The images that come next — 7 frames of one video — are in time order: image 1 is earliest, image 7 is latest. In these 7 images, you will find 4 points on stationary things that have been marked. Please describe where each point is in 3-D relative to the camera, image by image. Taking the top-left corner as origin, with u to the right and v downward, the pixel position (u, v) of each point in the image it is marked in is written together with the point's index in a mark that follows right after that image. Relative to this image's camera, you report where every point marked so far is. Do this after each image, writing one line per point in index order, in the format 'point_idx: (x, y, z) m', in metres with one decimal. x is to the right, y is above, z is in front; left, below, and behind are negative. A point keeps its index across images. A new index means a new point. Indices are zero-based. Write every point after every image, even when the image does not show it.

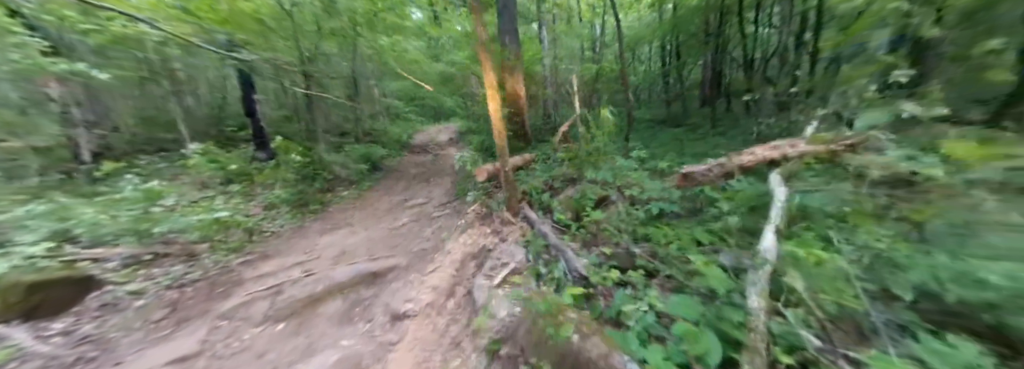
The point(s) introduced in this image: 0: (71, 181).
0: (-10.0, +0.1, +6.2) m
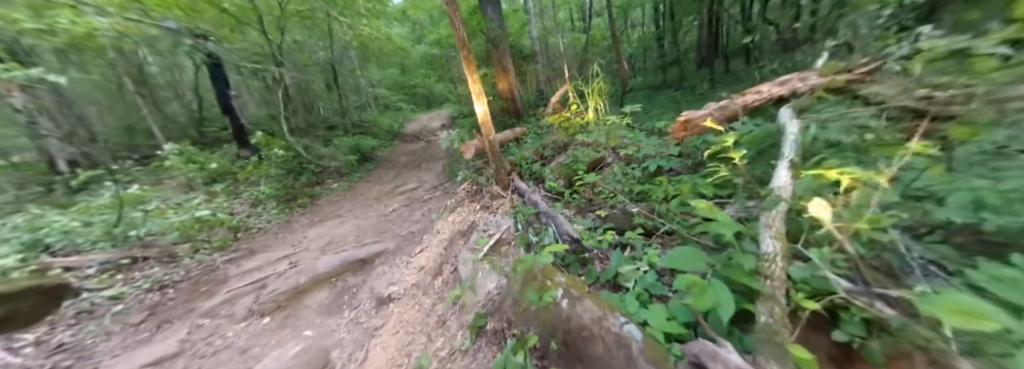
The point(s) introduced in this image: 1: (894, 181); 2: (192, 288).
0: (-10.2, -0.2, +5.9) m
1: (+2.2, 0.0, +1.6) m
2: (-4.3, -1.4, +3.6) m
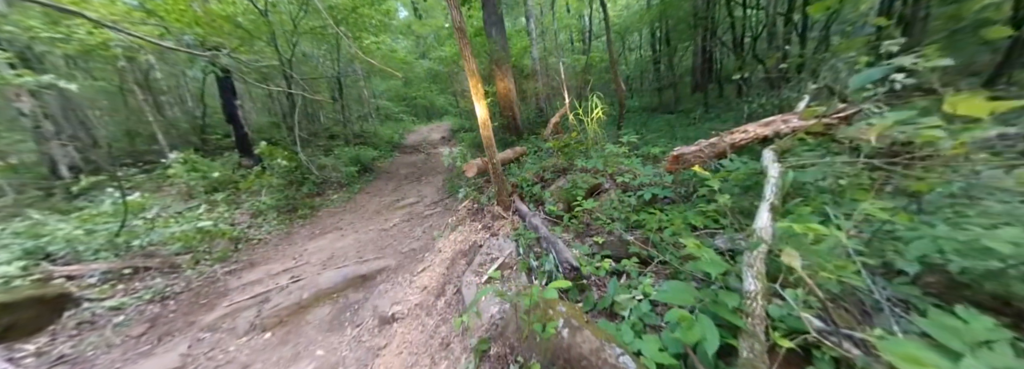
0: (-10.2, -0.3, +5.9) m
1: (+2.2, -0.3, +1.7) m
2: (-4.3, -1.5, +3.6) m
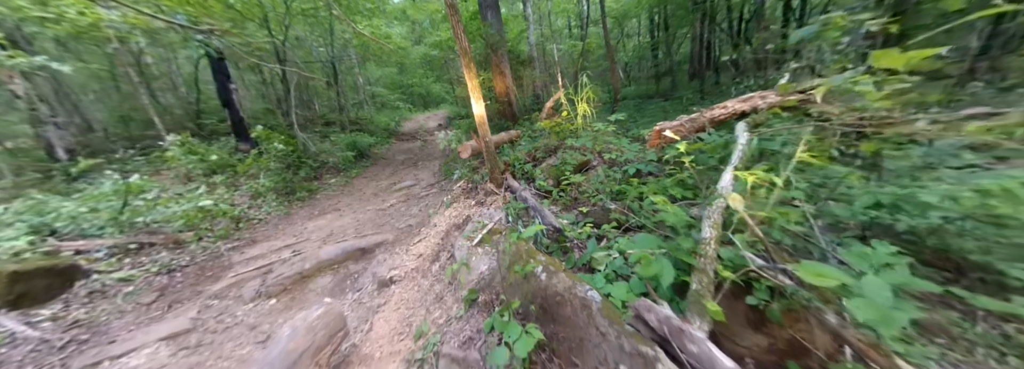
0: (-10.4, +0.1, +6.0) m
1: (+2.1, 0.0, +1.9) m
2: (-4.4, -1.2, +3.8) m
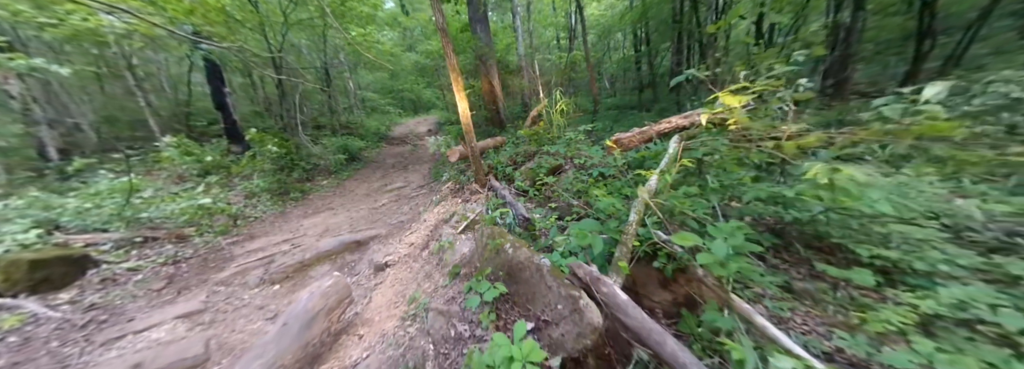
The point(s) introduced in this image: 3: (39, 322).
0: (-10.7, +0.2, +6.1) m
1: (+1.9, 0.0, +2.5) m
2: (-4.7, -1.2, +4.1) m
3: (-5.2, -1.5, +3.0) m
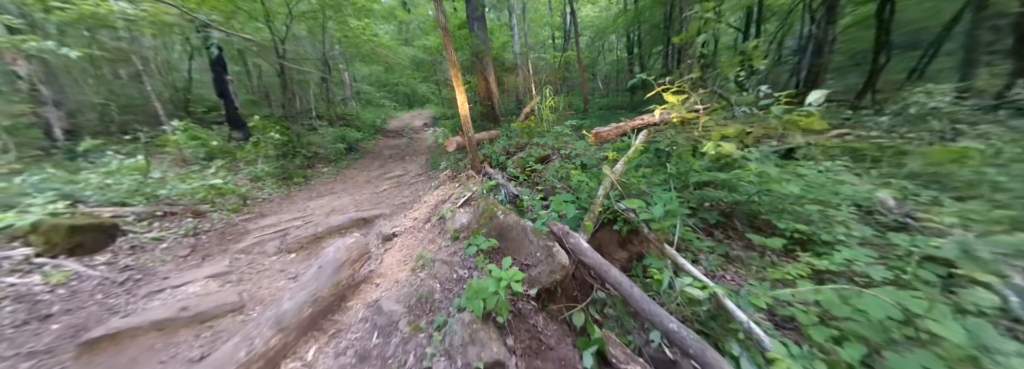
0: (-10.9, +0.7, +6.3) m
1: (+1.8, +0.2, +3.0) m
2: (-4.8, -0.9, +4.5) m
3: (-5.4, -1.2, +3.4) m
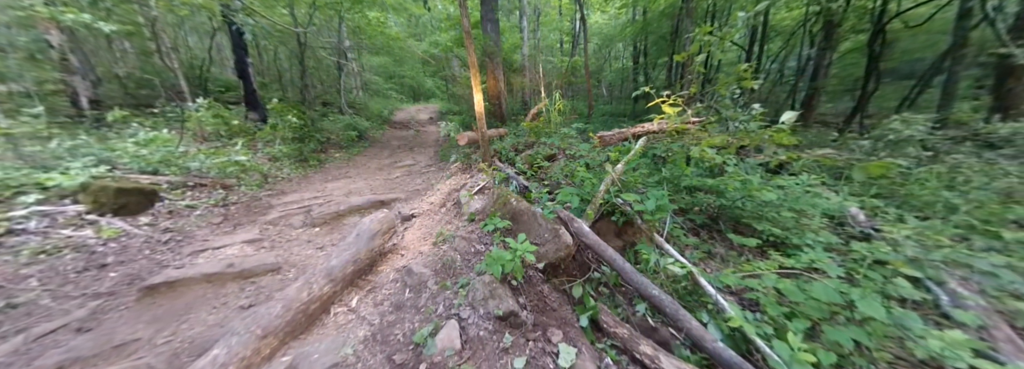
0: (-10.7, +1.5, +6.6) m
1: (+2.0, +0.2, +3.4) m
2: (-4.7, -0.4, +4.8) m
3: (-5.3, -0.7, +3.7) m
